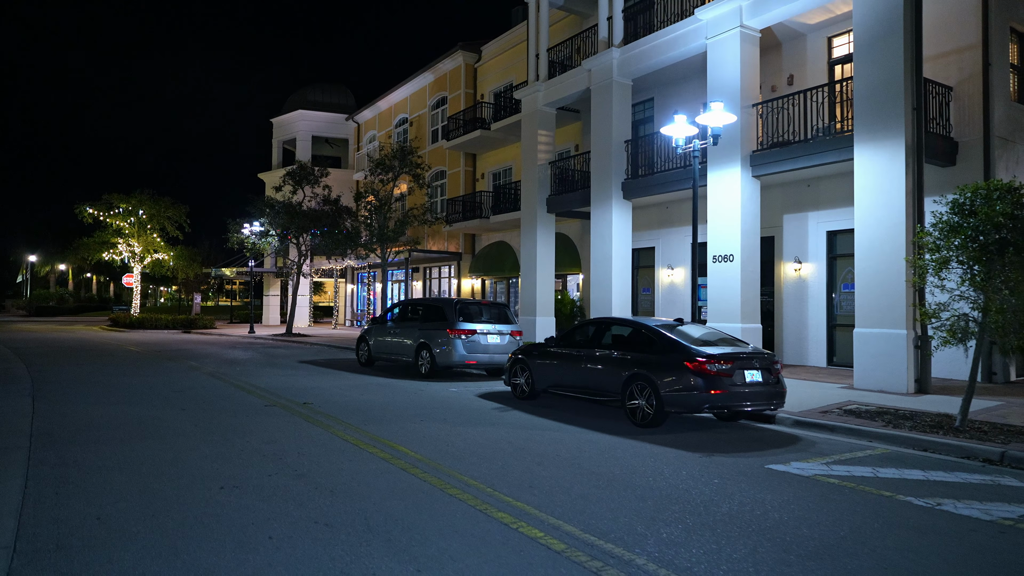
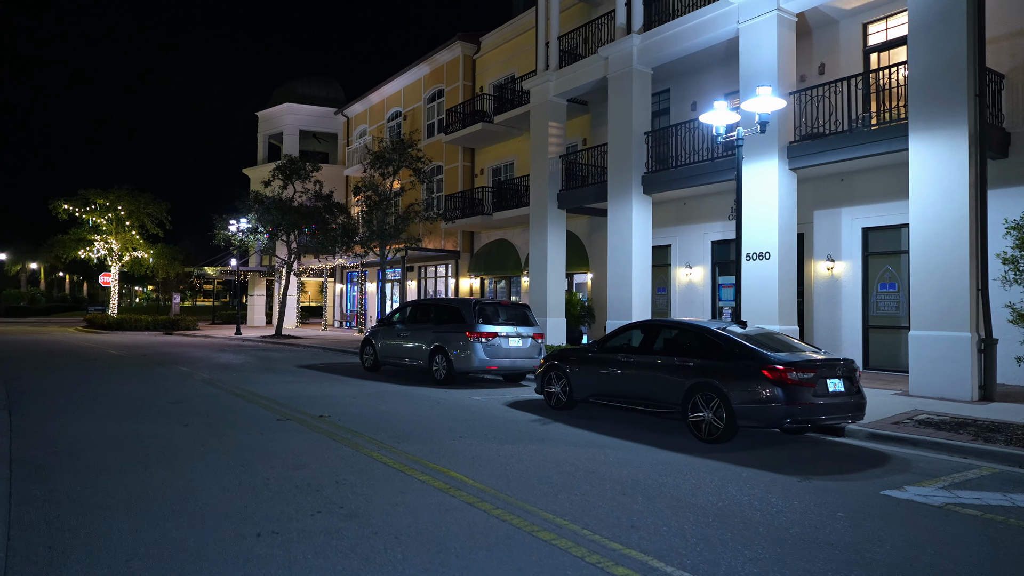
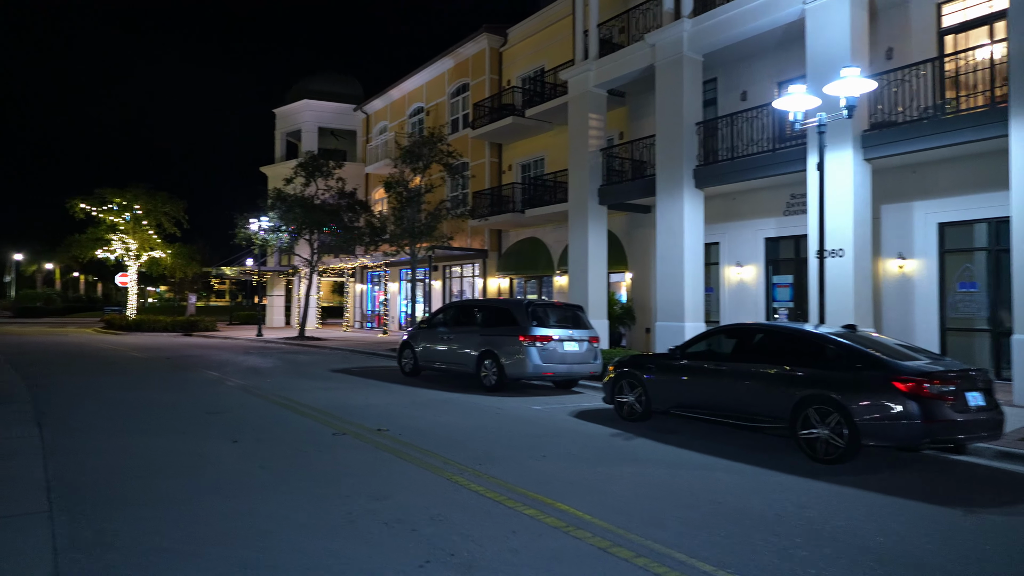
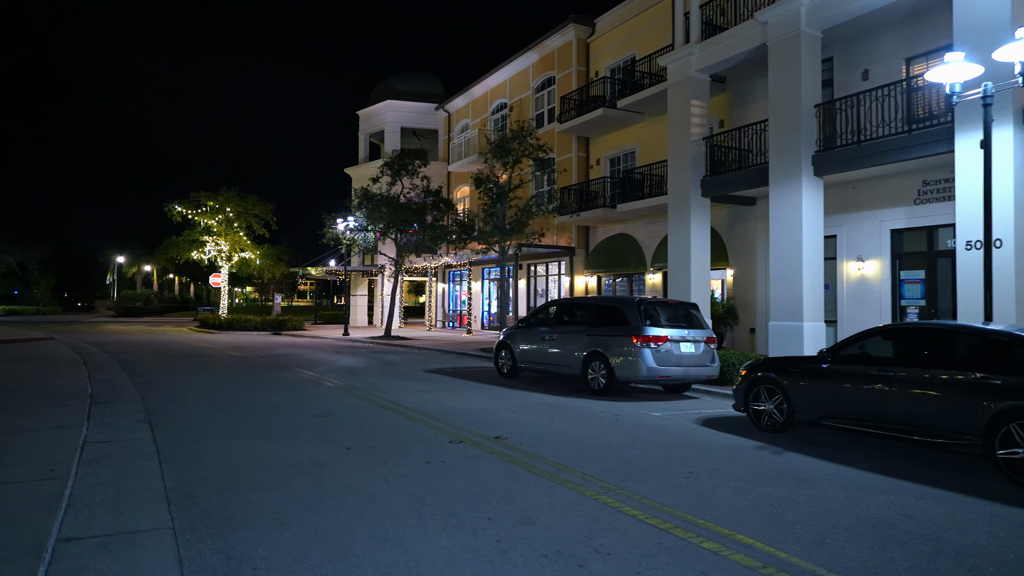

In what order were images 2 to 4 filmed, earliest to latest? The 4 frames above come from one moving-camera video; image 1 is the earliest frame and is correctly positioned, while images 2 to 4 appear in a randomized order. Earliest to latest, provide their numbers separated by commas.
2, 3, 4
